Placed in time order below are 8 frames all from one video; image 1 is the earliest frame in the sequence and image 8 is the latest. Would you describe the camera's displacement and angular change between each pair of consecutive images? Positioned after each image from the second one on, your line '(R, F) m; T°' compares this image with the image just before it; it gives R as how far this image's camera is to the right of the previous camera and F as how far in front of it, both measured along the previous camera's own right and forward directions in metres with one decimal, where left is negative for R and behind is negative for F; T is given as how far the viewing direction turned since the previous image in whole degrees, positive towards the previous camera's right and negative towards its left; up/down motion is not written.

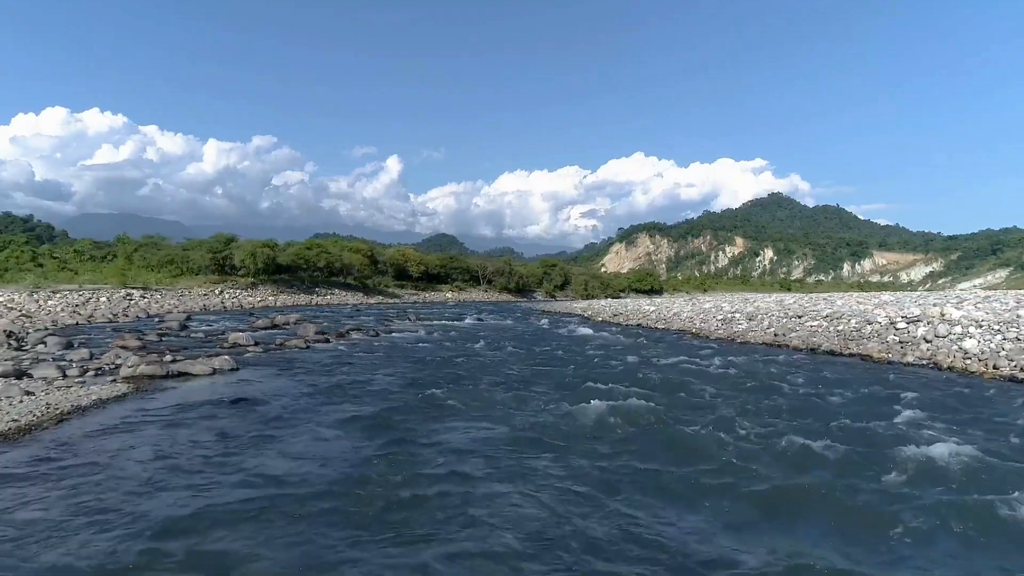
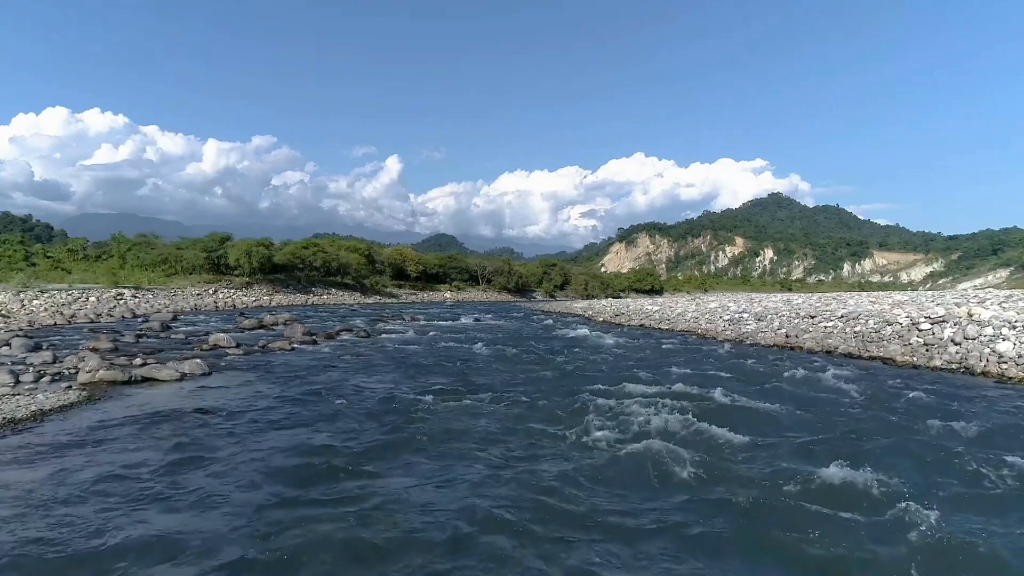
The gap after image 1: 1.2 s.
(+0.2, +1.5) m; 0°
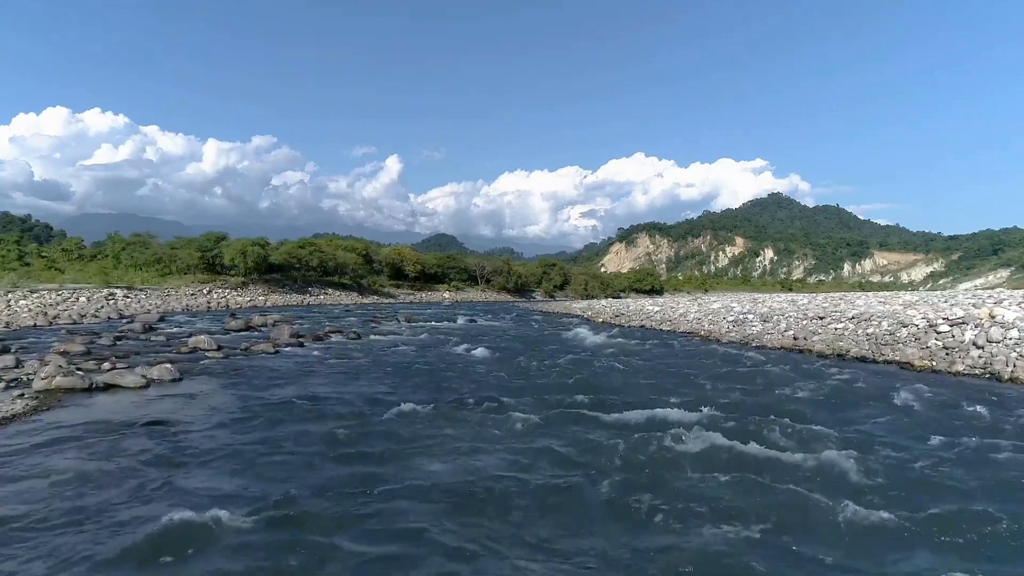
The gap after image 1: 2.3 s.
(+0.2, +1.2) m; 0°
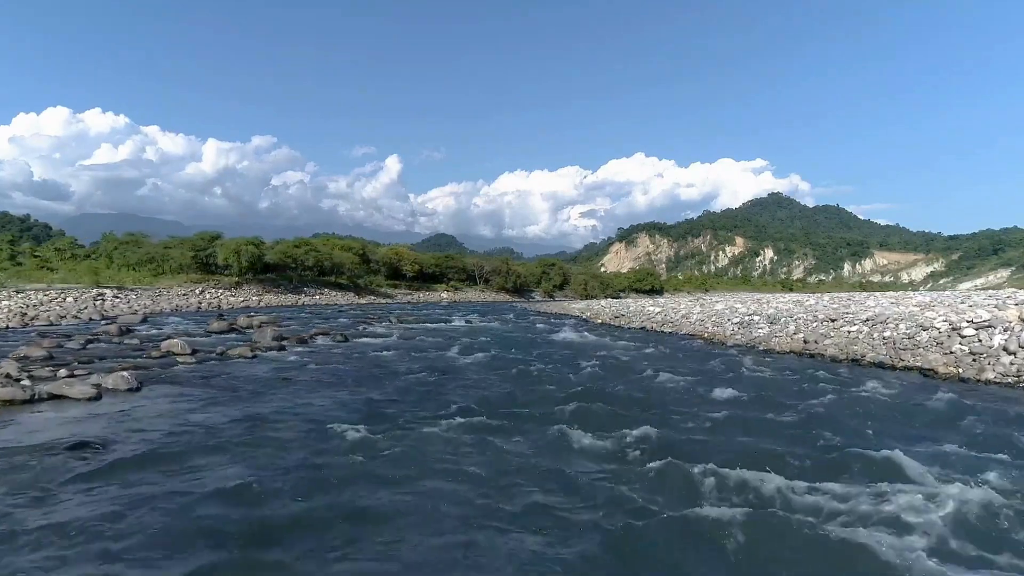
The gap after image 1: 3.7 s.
(+0.3, +1.4) m; 0°
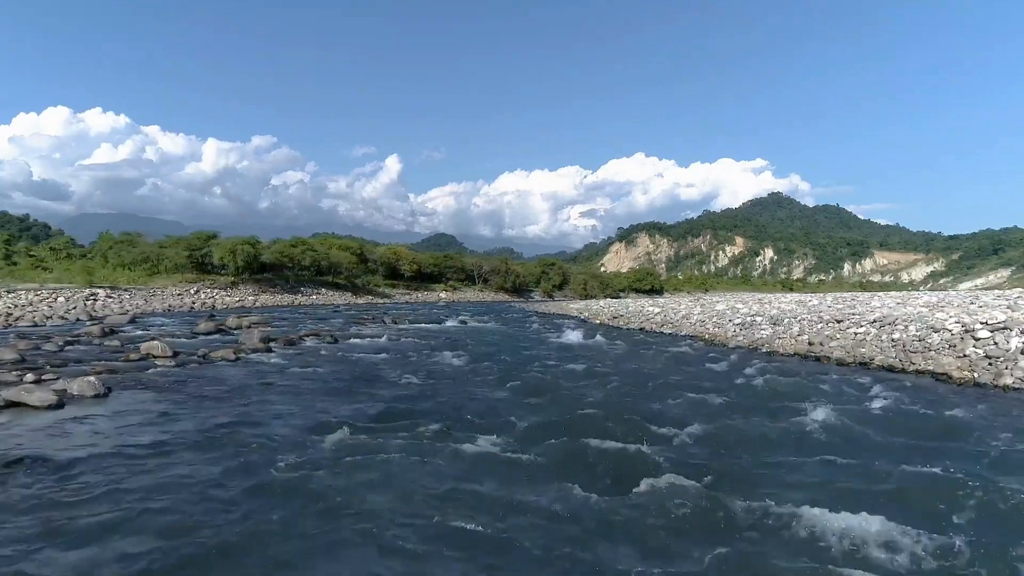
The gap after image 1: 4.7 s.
(+0.3, +0.9) m; 0°
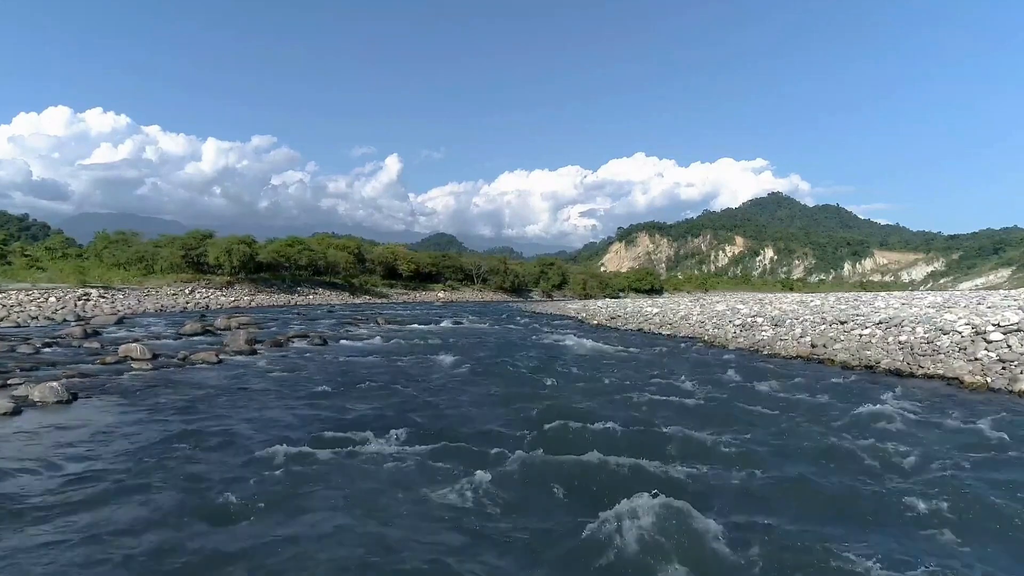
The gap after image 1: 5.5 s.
(+0.3, +0.8) m; 0°
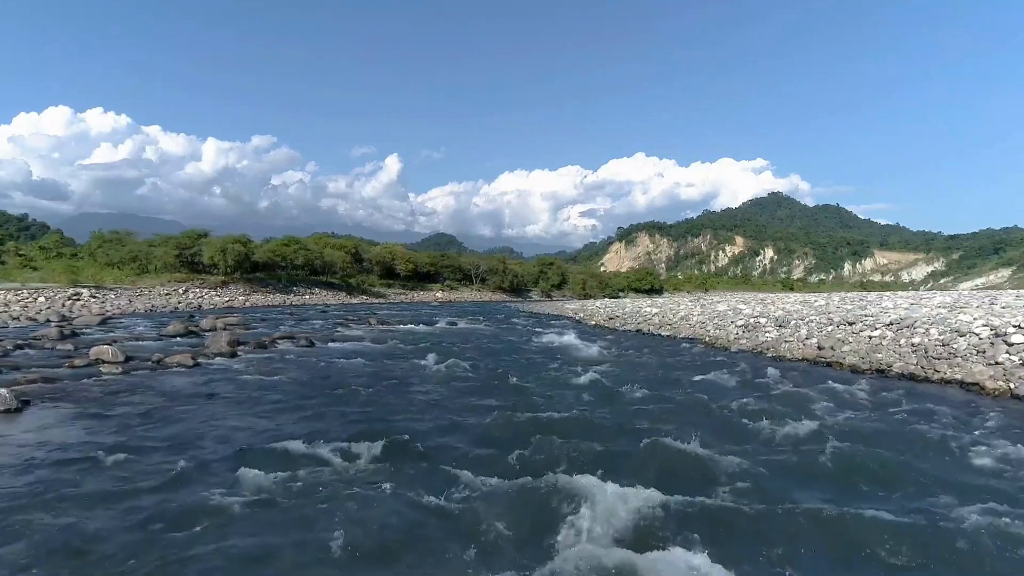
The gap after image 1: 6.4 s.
(+0.3, +1.0) m; 0°
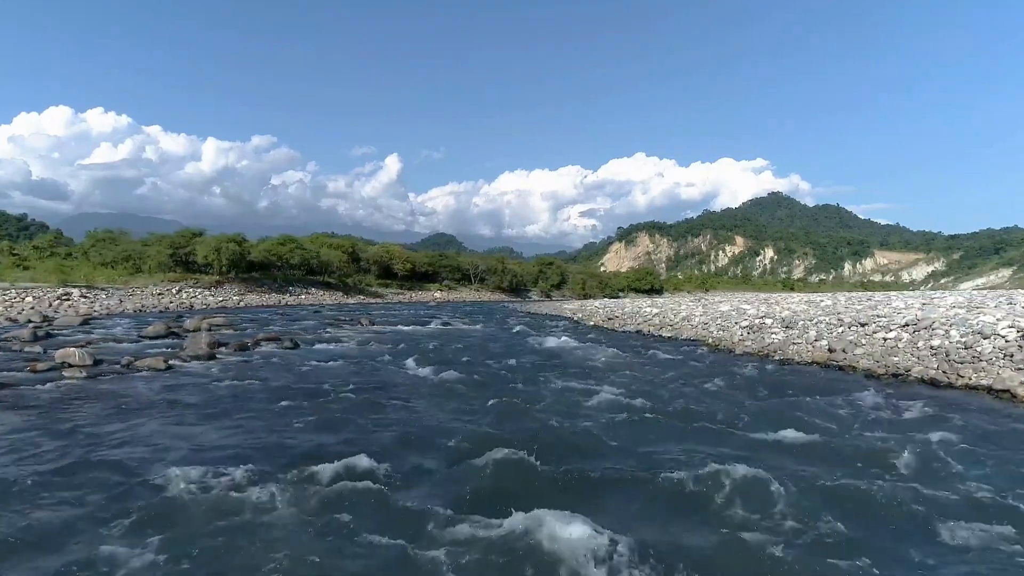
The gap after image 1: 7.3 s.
(+0.3, +1.2) m; 0°
